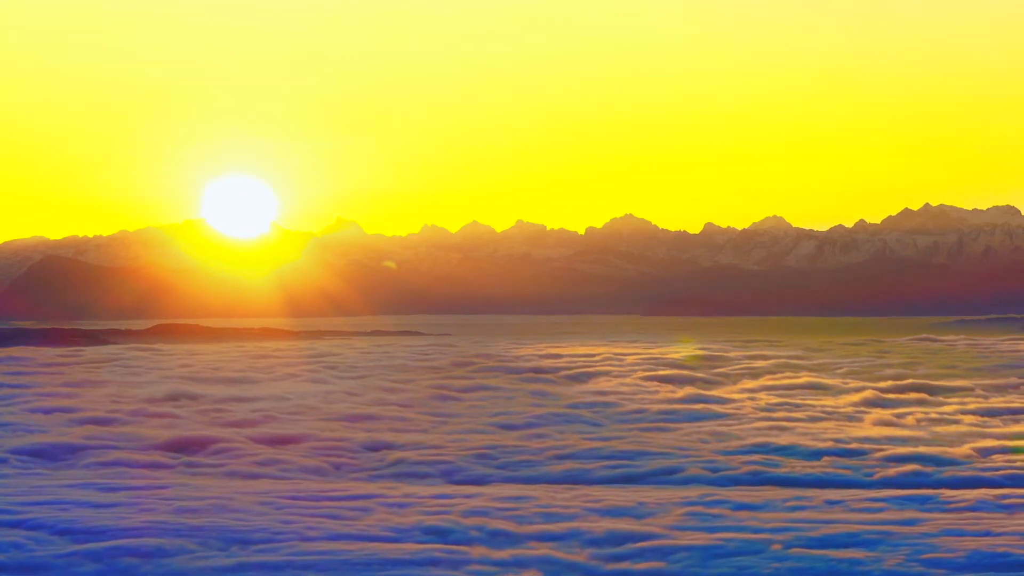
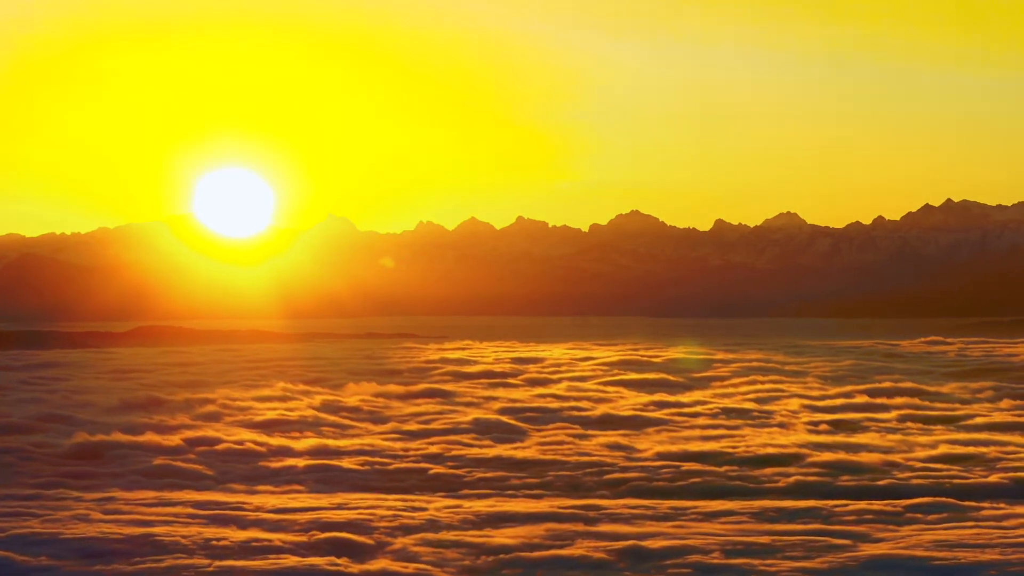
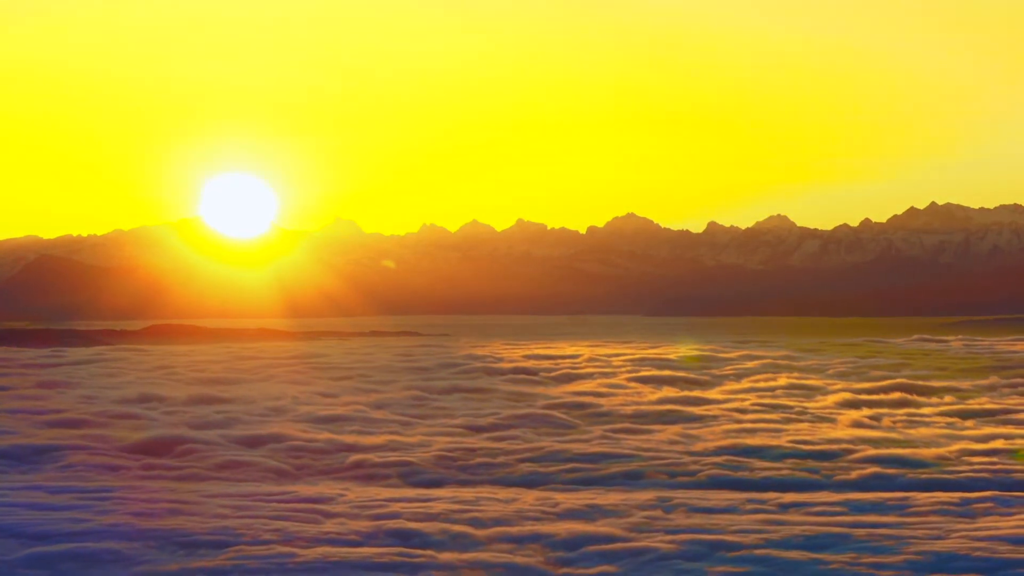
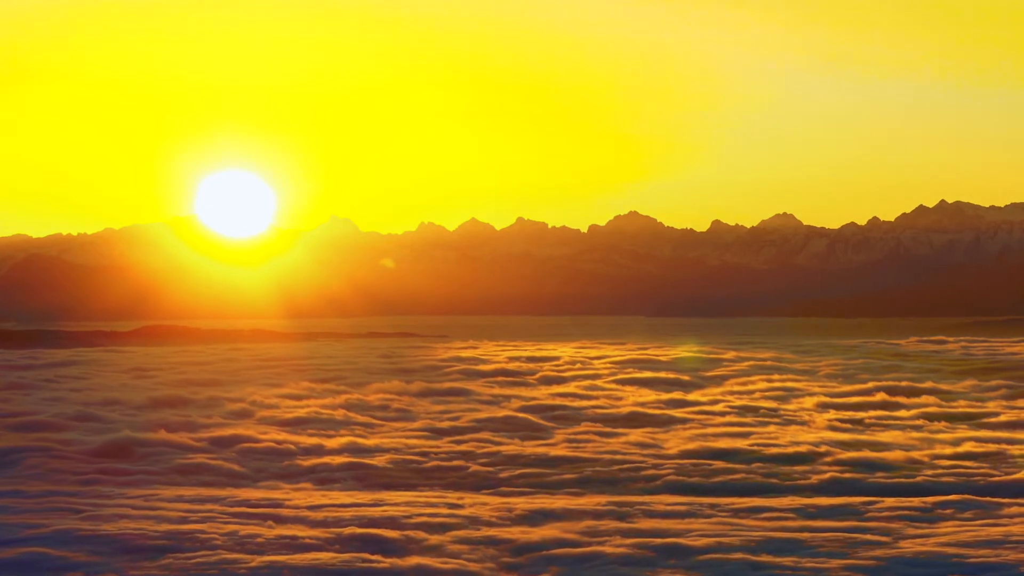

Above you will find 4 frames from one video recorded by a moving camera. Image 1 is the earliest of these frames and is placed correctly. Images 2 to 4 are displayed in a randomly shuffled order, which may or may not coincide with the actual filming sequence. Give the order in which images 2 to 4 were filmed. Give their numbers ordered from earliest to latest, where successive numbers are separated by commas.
3, 4, 2
